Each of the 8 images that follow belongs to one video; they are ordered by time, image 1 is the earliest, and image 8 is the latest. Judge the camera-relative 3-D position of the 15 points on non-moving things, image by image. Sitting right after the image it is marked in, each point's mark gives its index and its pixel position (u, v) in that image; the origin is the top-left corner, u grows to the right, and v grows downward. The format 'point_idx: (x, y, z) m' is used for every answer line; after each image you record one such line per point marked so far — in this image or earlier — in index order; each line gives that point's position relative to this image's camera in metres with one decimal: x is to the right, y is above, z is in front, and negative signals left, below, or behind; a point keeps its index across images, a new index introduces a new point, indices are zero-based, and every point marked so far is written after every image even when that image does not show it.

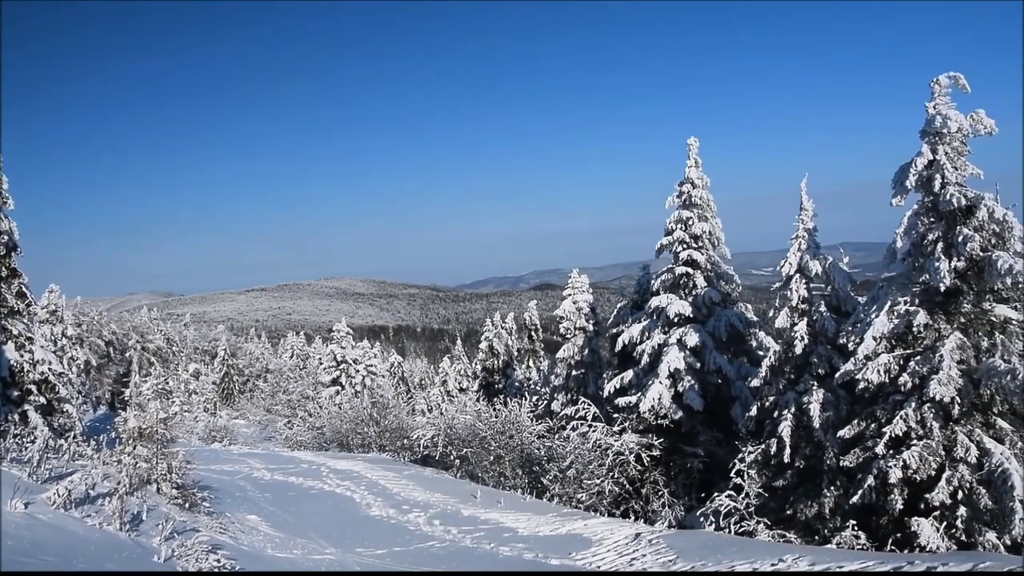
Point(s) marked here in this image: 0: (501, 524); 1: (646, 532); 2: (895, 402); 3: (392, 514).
0: (-0.2, -4.3, +13.0) m
1: (+2.4, -4.4, +12.8) m
2: (+7.1, -2.2, +13.4) m
3: (-2.3, -4.3, +13.5) m
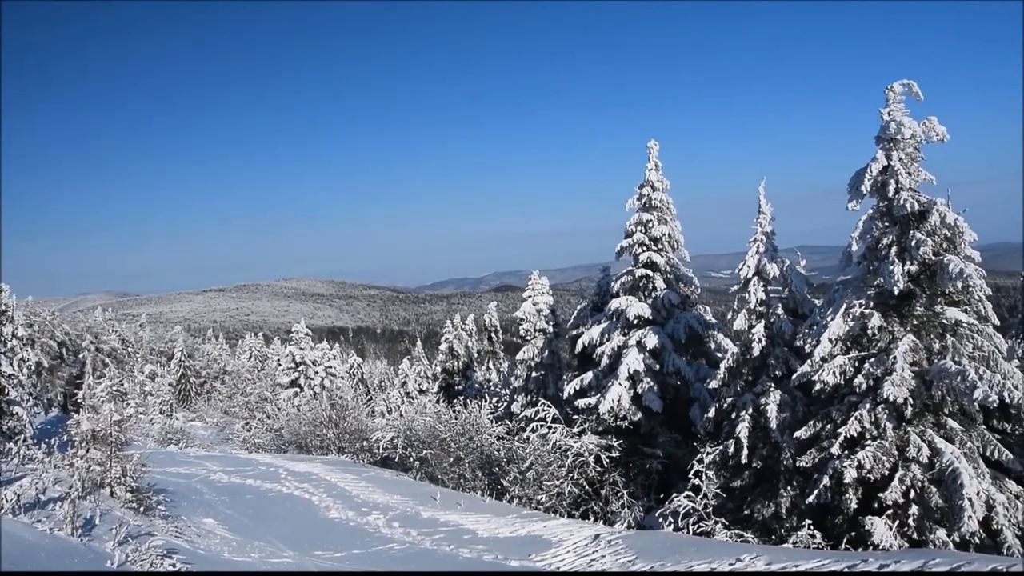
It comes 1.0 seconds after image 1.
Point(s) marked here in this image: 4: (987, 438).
0: (-0.9, -4.4, +13.0) m
1: (+1.7, -4.4, +12.8) m
2: (+6.4, -2.2, +13.6) m
3: (-3.1, -4.3, +13.4) m
4: (+8.6, -2.8, +13.0) m
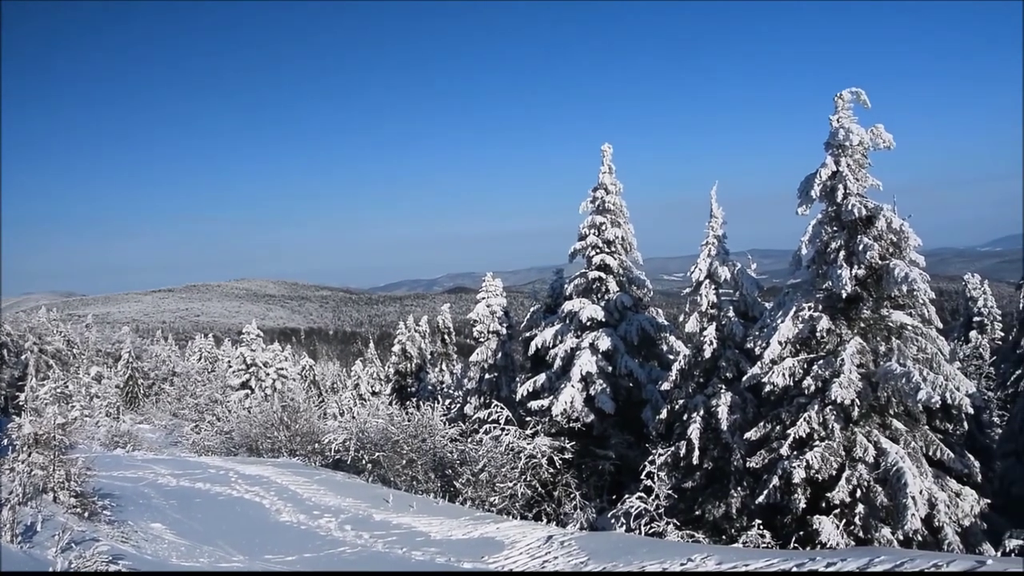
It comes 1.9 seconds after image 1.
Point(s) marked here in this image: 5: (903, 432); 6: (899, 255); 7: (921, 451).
0: (-1.8, -4.4, +12.9) m
1: (+0.8, -4.5, +12.8) m
2: (+5.5, -2.3, +13.8) m
3: (-3.9, -4.3, +13.3) m
4: (+7.8, -2.8, +13.3) m
5: (+7.2, -2.7, +13.2) m
6: (+7.4, +0.7, +13.7) m
7: (+7.5, -3.0, +13.1) m
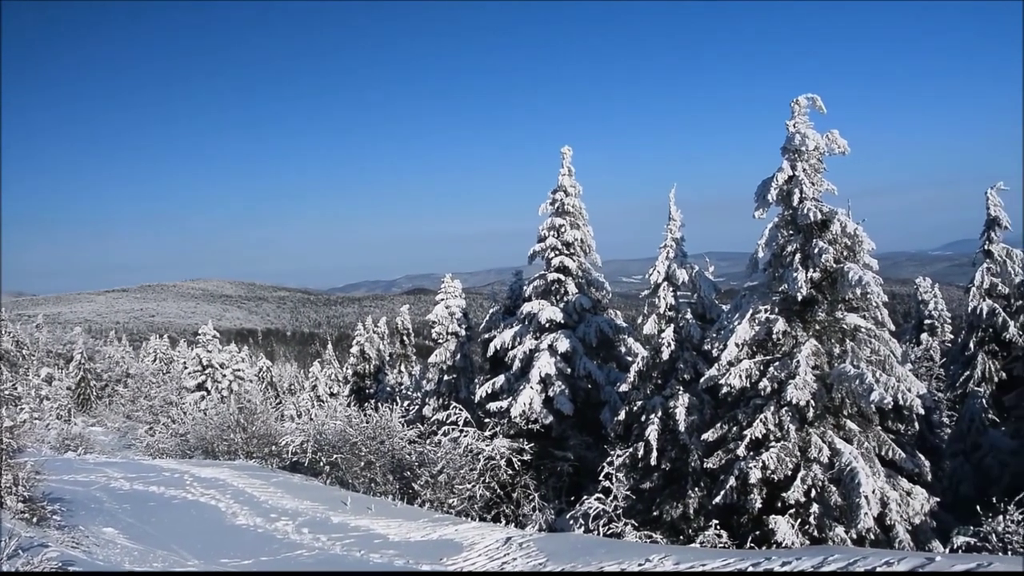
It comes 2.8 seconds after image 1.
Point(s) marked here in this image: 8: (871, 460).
0: (-2.5, -4.4, +12.9) m
1: (+0.1, -4.5, +12.8) m
2: (+4.8, -2.3, +14.0) m
3: (-4.7, -4.3, +13.1) m
4: (+7.0, -2.9, +13.5) m
5: (+6.5, -2.7, +13.4) m
6: (+6.7, +0.6, +13.9) m
7: (+6.7, -3.1, +13.3) m
8: (+6.6, -3.2, +13.1) m
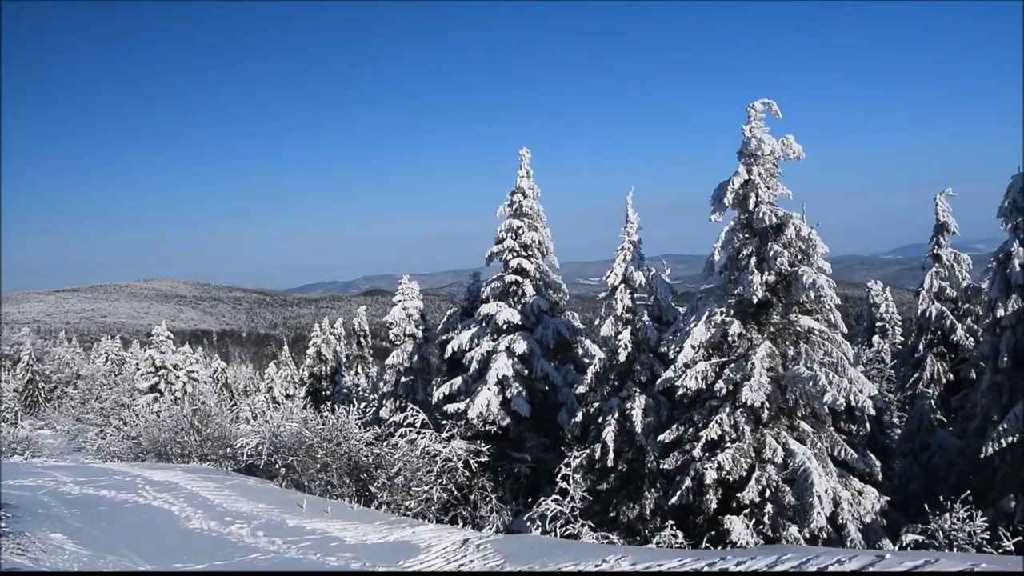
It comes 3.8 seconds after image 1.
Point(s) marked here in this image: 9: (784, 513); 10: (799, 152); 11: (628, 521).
0: (-3.3, -4.4, +12.7) m
1: (-0.7, -4.5, +12.8) m
2: (+4.0, -2.4, +14.1) m
3: (-5.5, -4.3, +12.9) m
4: (+6.2, -2.9, +13.7) m
5: (+5.7, -2.8, +13.6) m
6: (+5.9, +0.5, +14.1) m
7: (+6.0, -3.1, +13.5) m
8: (+5.9, -3.2, +13.4) m
9: (+5.1, -4.2, +13.3) m
10: (+5.7, +2.7, +14.0) m
11: (+2.7, -5.3, +16.3) m
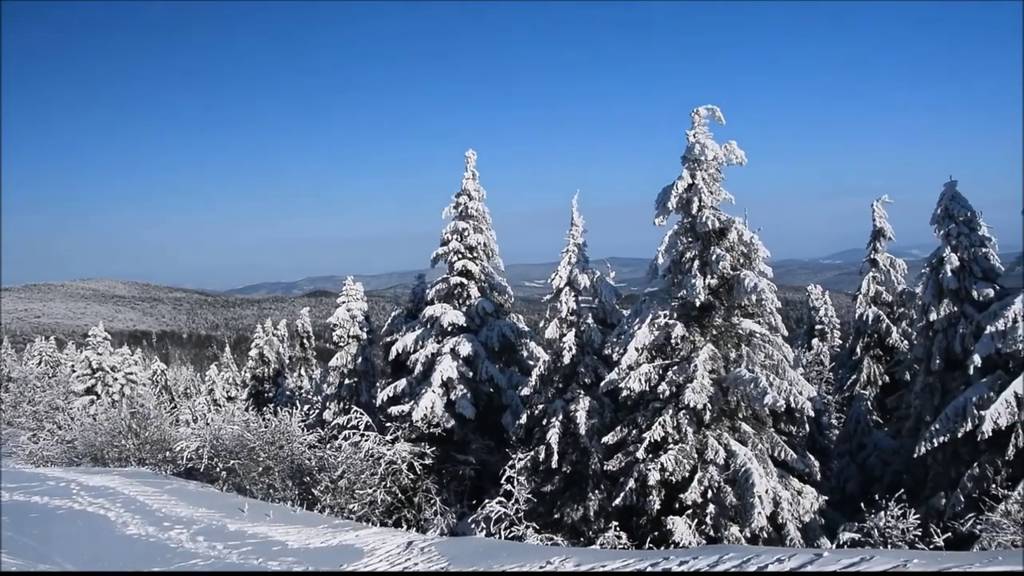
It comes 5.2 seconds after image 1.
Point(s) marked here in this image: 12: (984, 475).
0: (-4.3, -4.4, +12.6) m
1: (-1.7, -4.5, +12.8) m
2: (+2.9, -2.4, +14.3) m
3: (-6.5, -4.4, +12.7) m
4: (+5.2, -3.0, +14.0) m
5: (+4.7, -2.9, +13.8) m
6: (+4.9, +0.5, +14.4) m
7: (+4.9, -3.2, +13.8) m
8: (+4.8, -3.3, +13.6) m
9: (+4.1, -4.3, +13.5) m
10: (+4.7, +2.6, +14.2) m
11: (+1.5, -5.4, +16.4) m
12: (+10.3, -4.1, +15.6) m
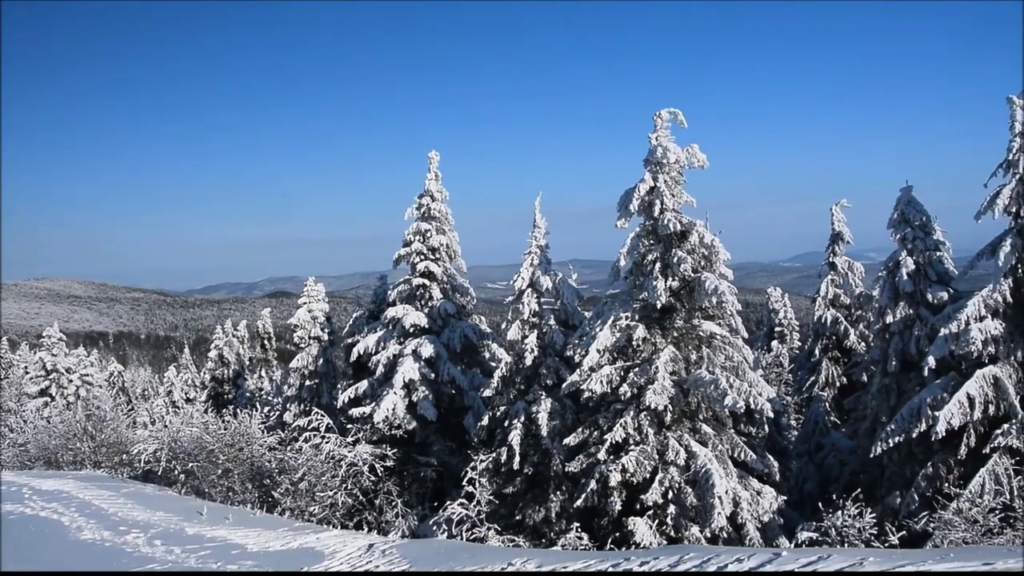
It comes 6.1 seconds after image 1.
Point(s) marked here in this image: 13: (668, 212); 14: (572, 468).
0: (-5.0, -4.5, +12.5) m
1: (-2.4, -4.6, +12.7) m
2: (+2.2, -2.5, +14.4) m
3: (-7.1, -4.4, +12.5) m
4: (+4.5, -3.1, +14.1) m
5: (+4.0, -2.9, +14.0) m
6: (+4.2, +0.4, +14.5) m
7: (+4.2, -3.3, +13.9) m
8: (+4.1, -3.4, +13.7) m
9: (+3.4, -4.3, +13.6) m
10: (+4.0, +2.6, +14.4) m
11: (+0.7, -5.4, +16.4) m
12: (+9.6, -4.2, +15.9) m
13: (+3.3, +1.6, +14.6) m
14: (+1.3, -3.6, +14.4) m
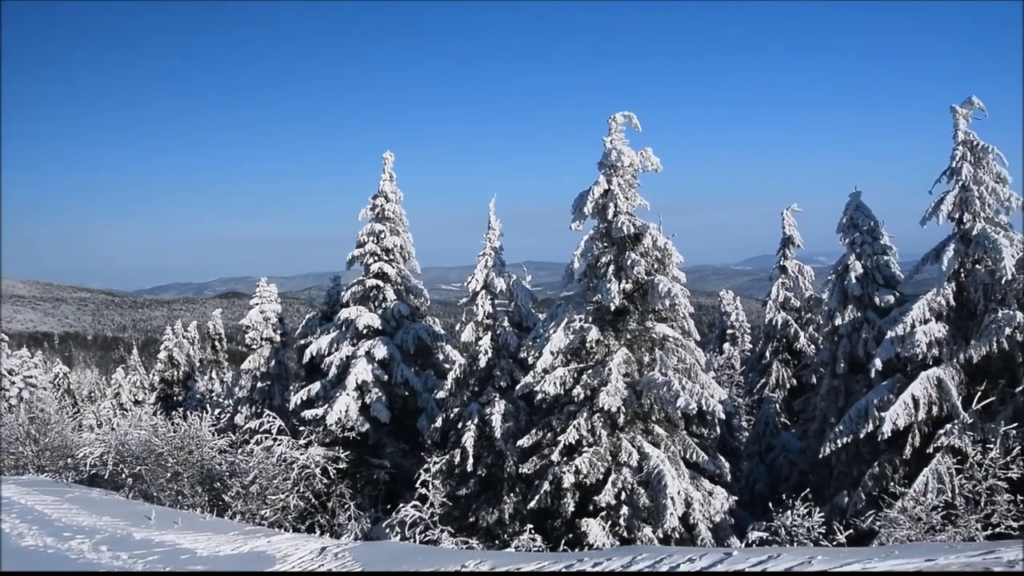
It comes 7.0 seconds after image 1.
0: (-5.8, -4.5, +12.3) m
1: (-3.2, -4.6, +12.6) m
2: (+1.3, -2.5, +14.5) m
3: (-7.9, -4.4, +12.2) m
4: (+3.6, -3.1, +14.3) m
5: (+3.1, -3.0, +14.1) m
6: (+3.3, +0.4, +14.7) m
7: (+3.4, -3.3, +14.1) m
8: (+3.3, -3.4, +13.9) m
9: (+2.5, -4.4, +13.7) m
10: (+3.1, +2.5, +14.6) m
11: (-0.2, -5.5, +16.4) m
12: (+8.6, -4.3, +16.3) m
13: (+2.4, +1.5, +14.7) m
14: (+0.5, -3.7, +14.5) m
